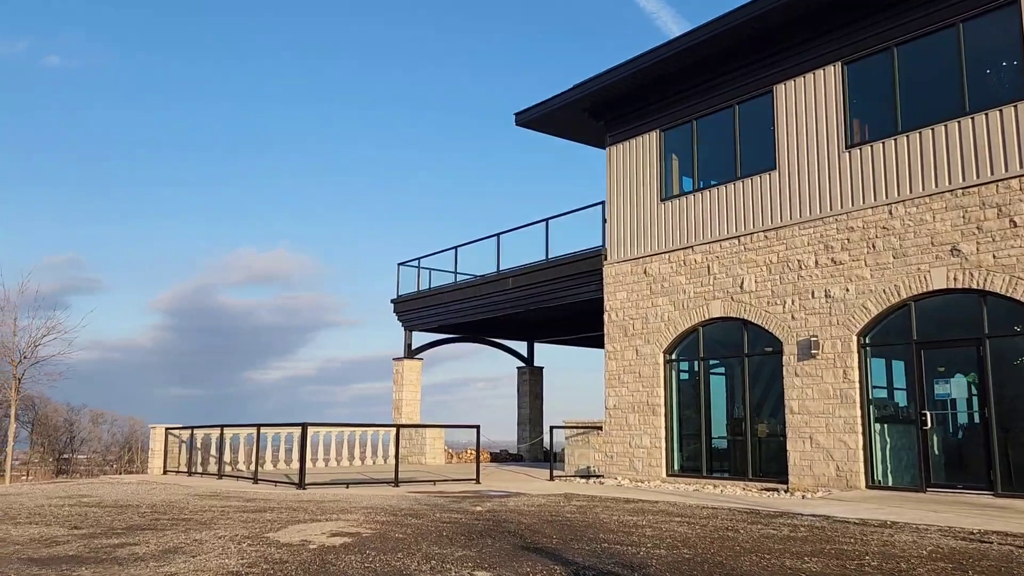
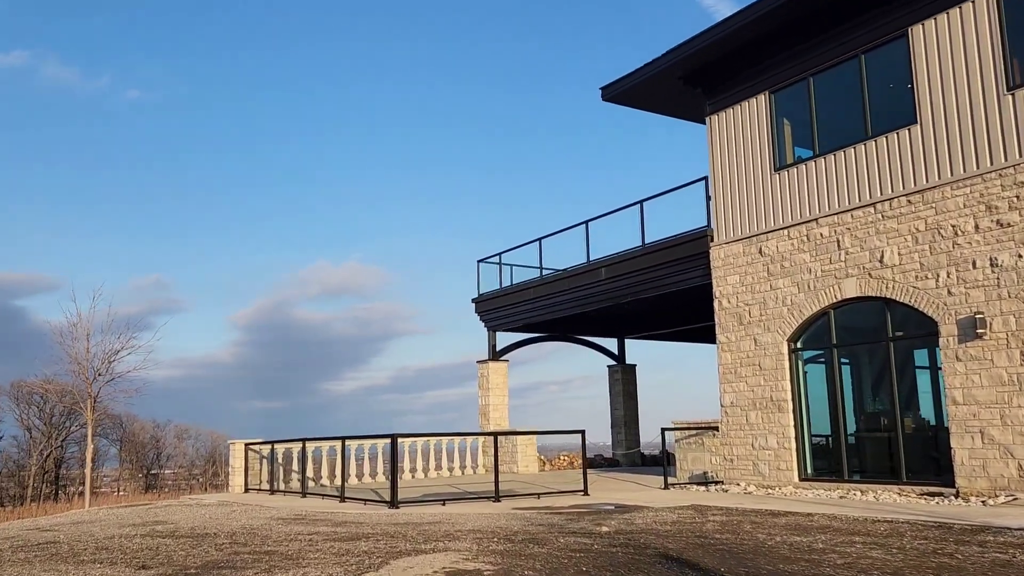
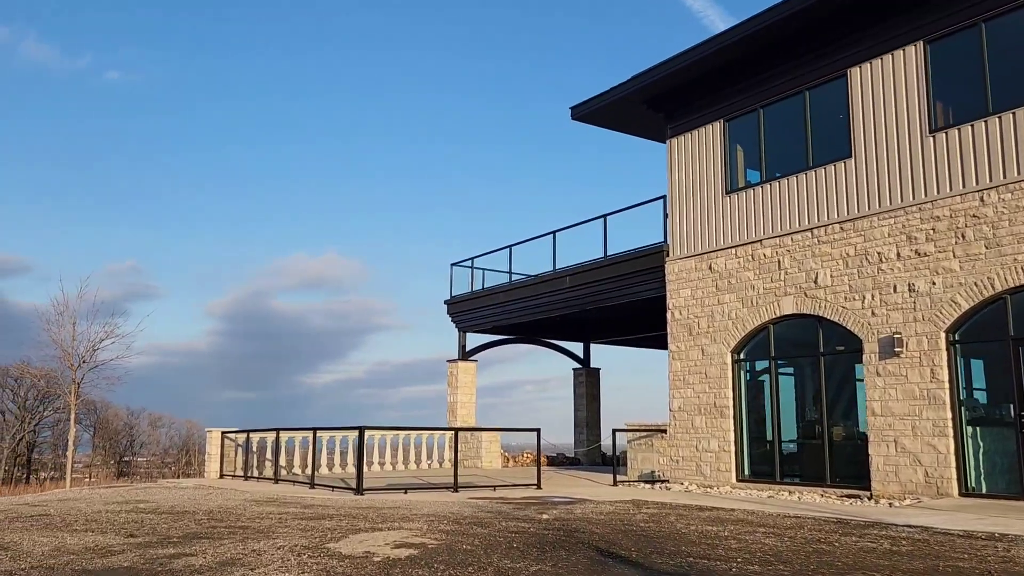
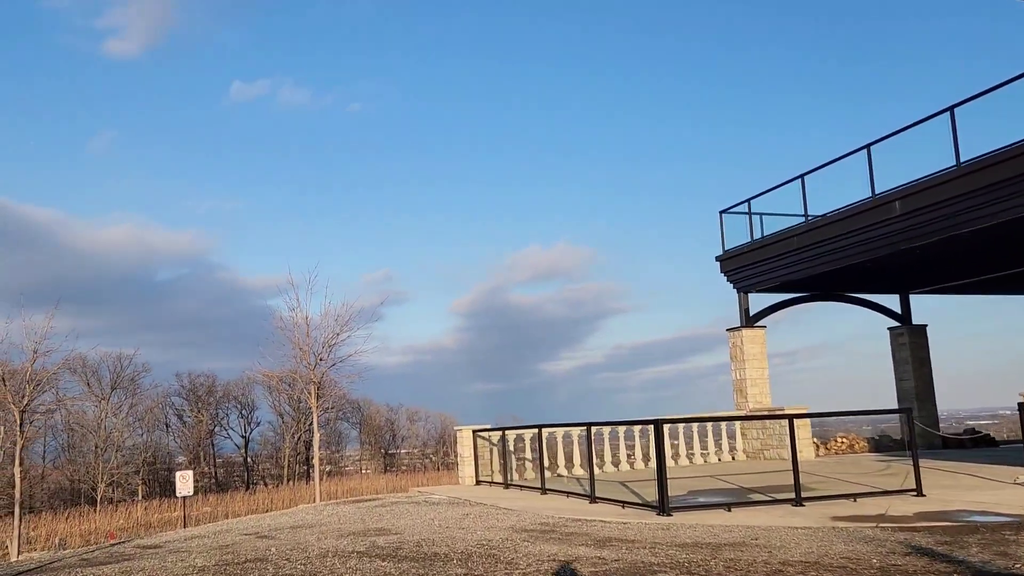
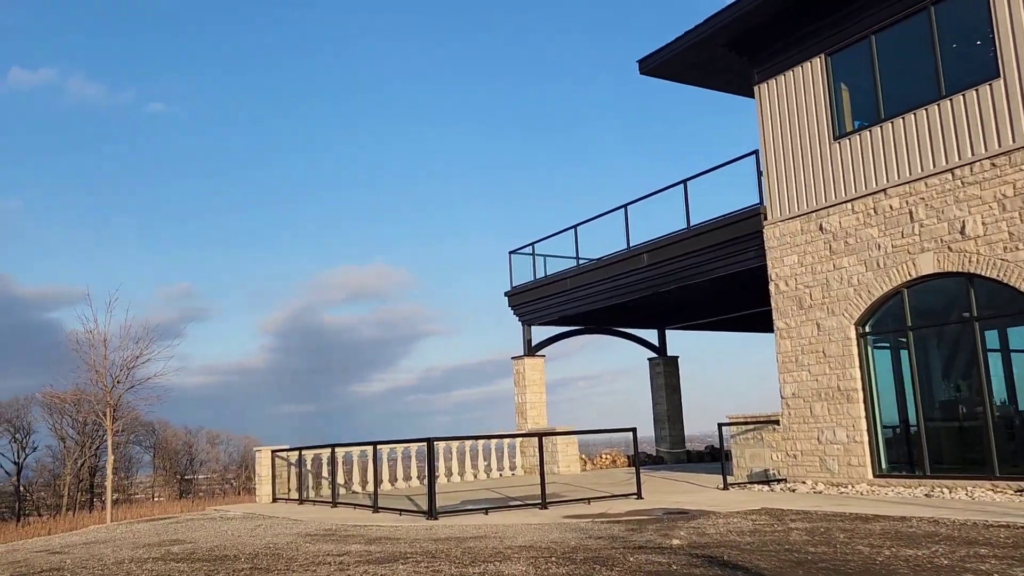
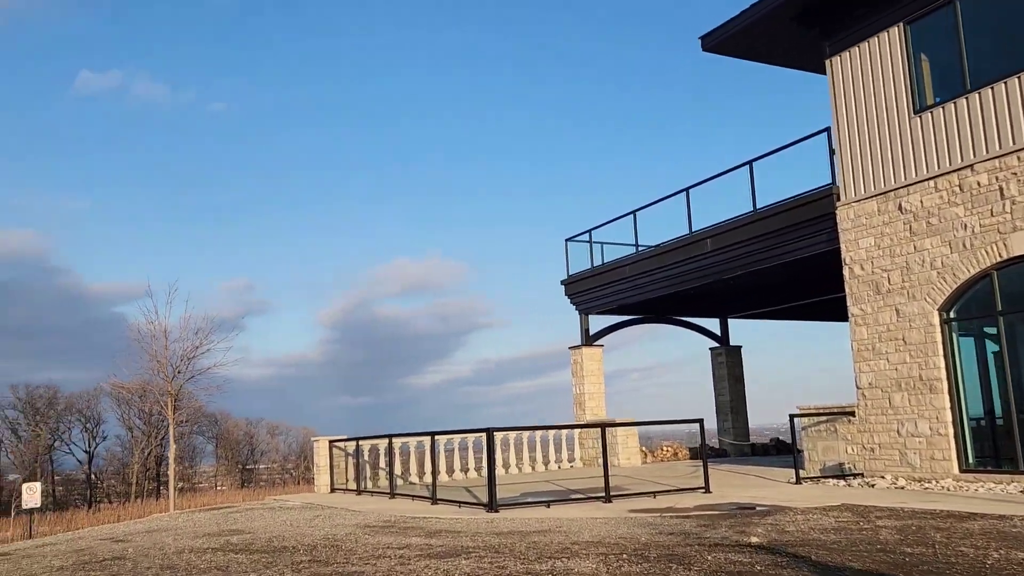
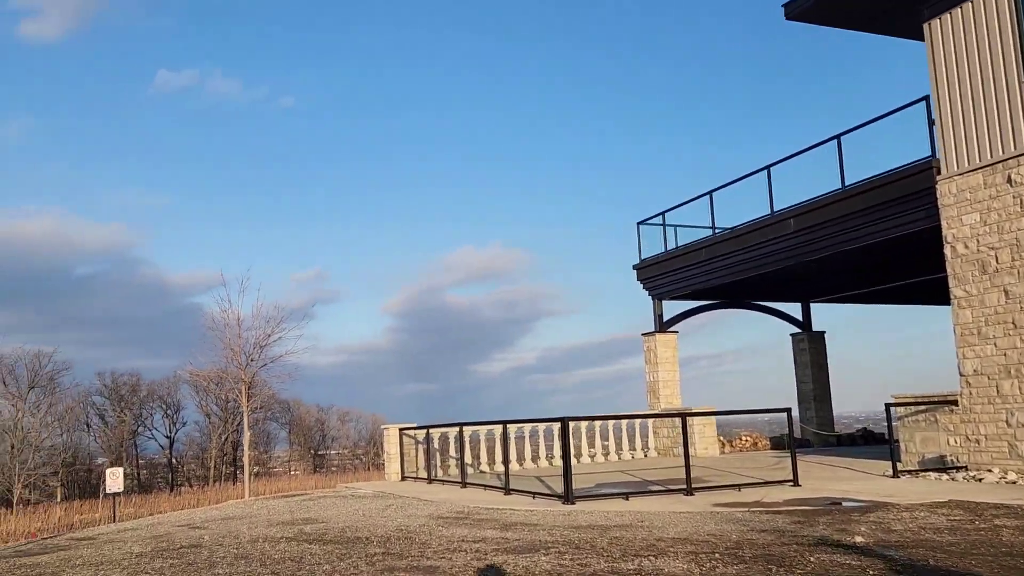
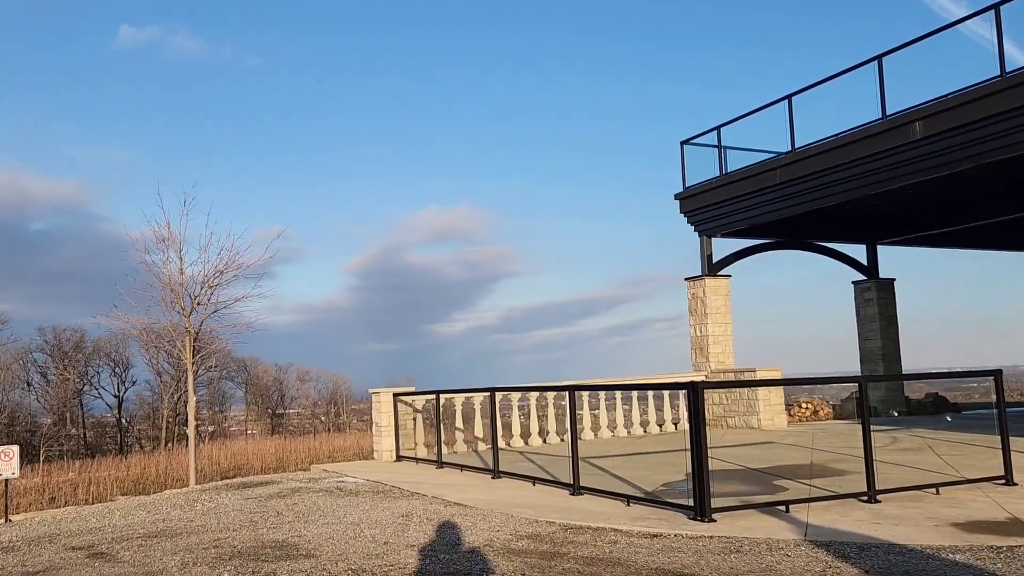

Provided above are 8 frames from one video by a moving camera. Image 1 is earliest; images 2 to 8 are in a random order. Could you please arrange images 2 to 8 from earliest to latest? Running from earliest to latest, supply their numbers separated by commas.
3, 2, 5, 6, 7, 4, 8
